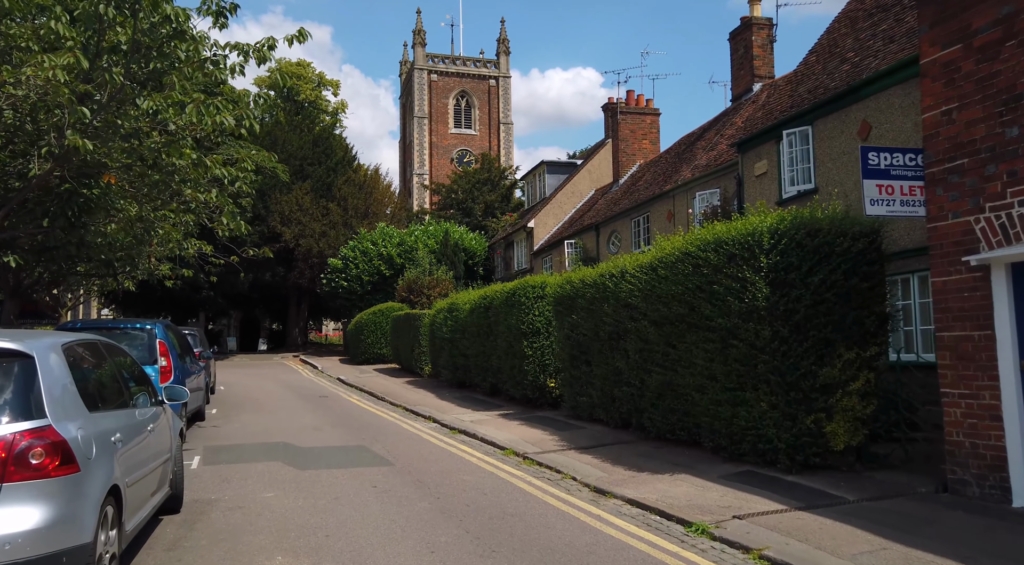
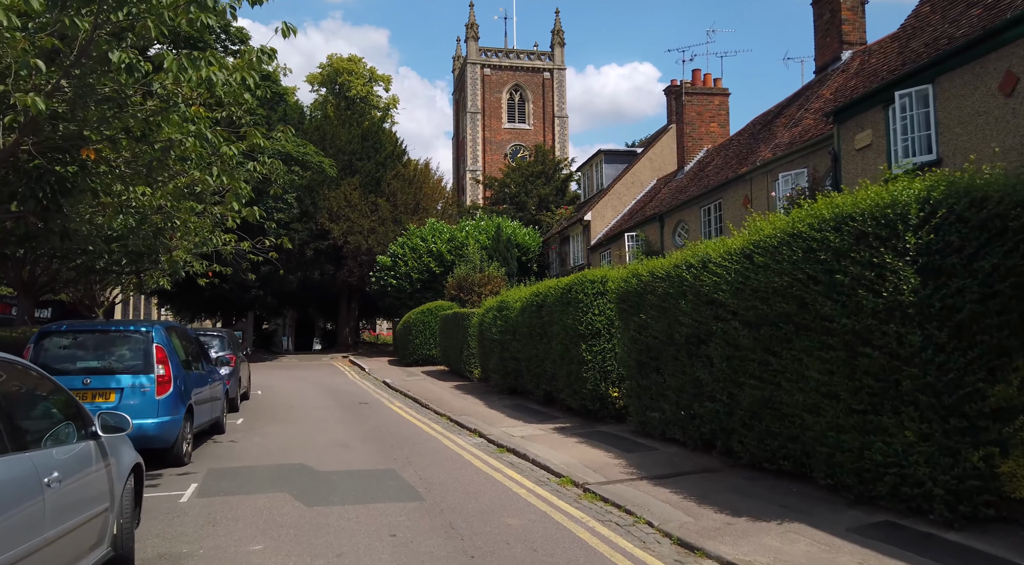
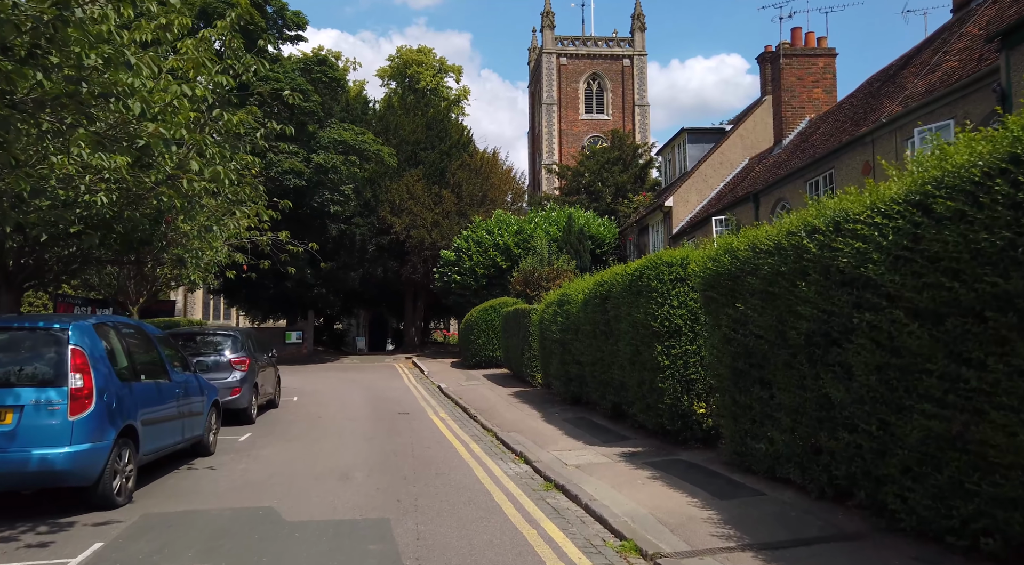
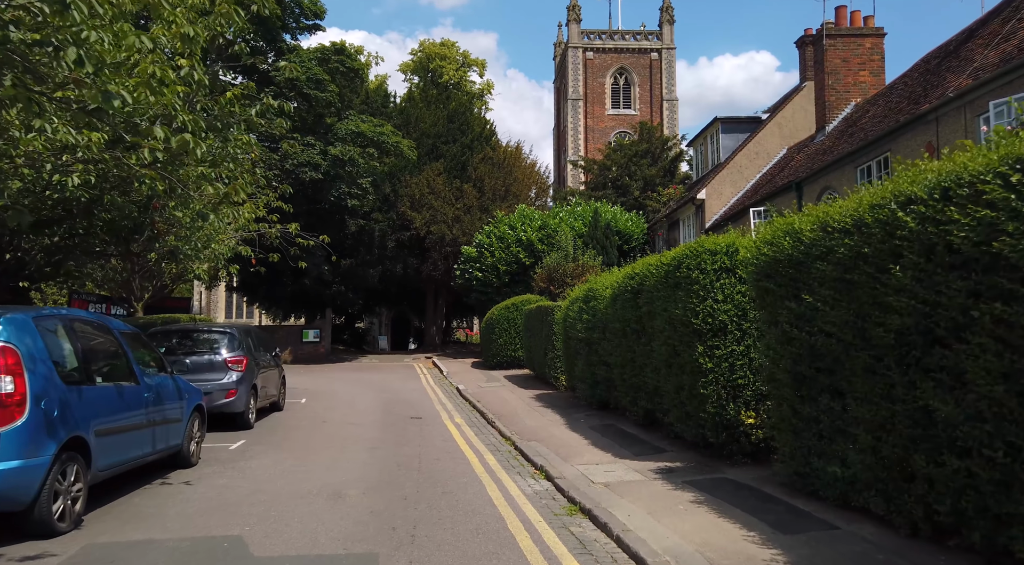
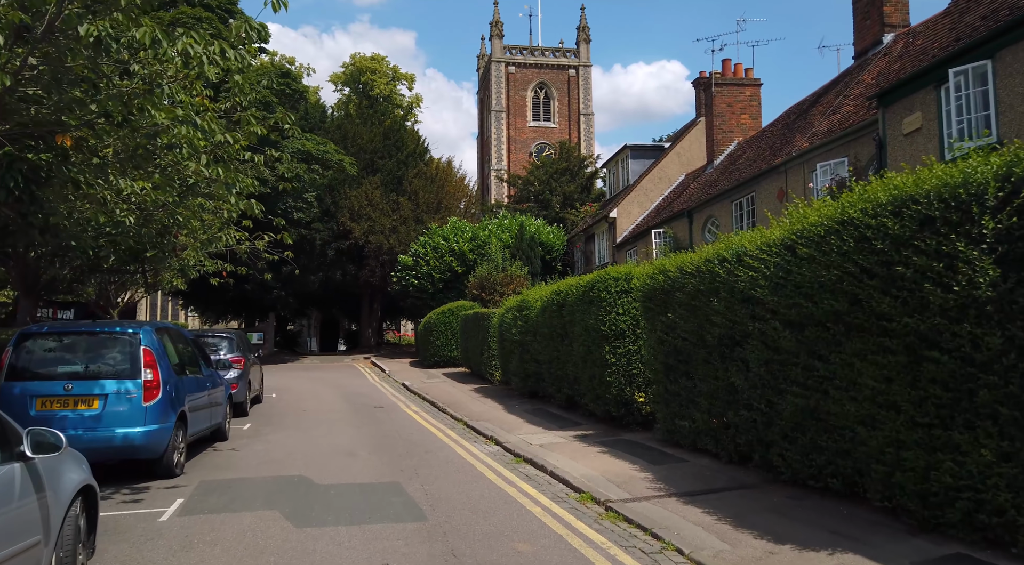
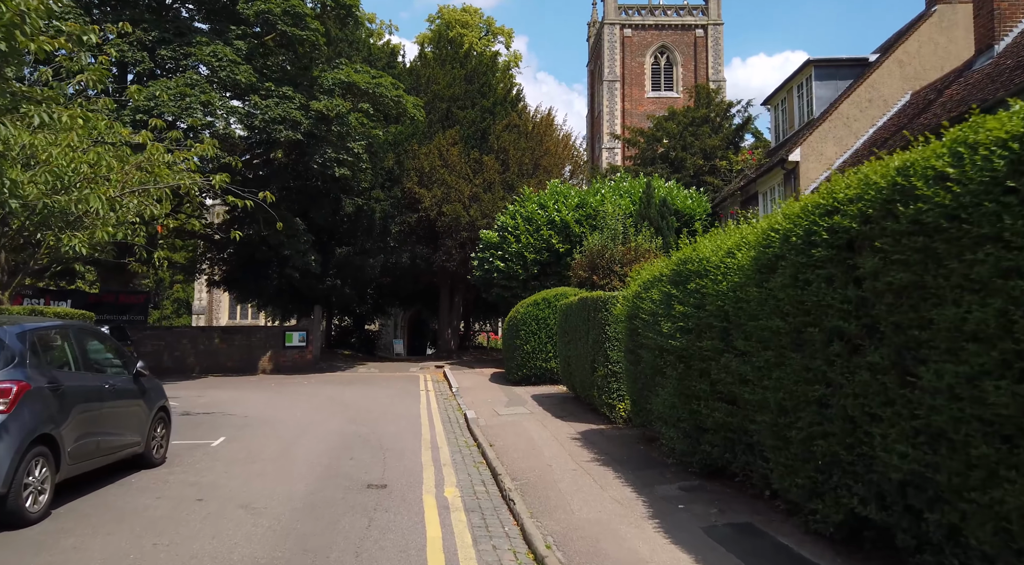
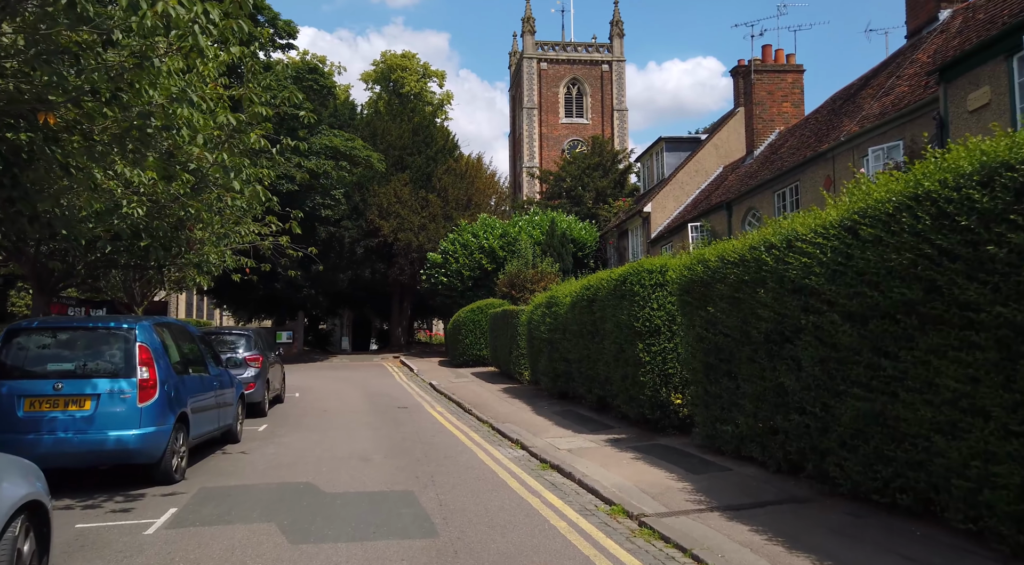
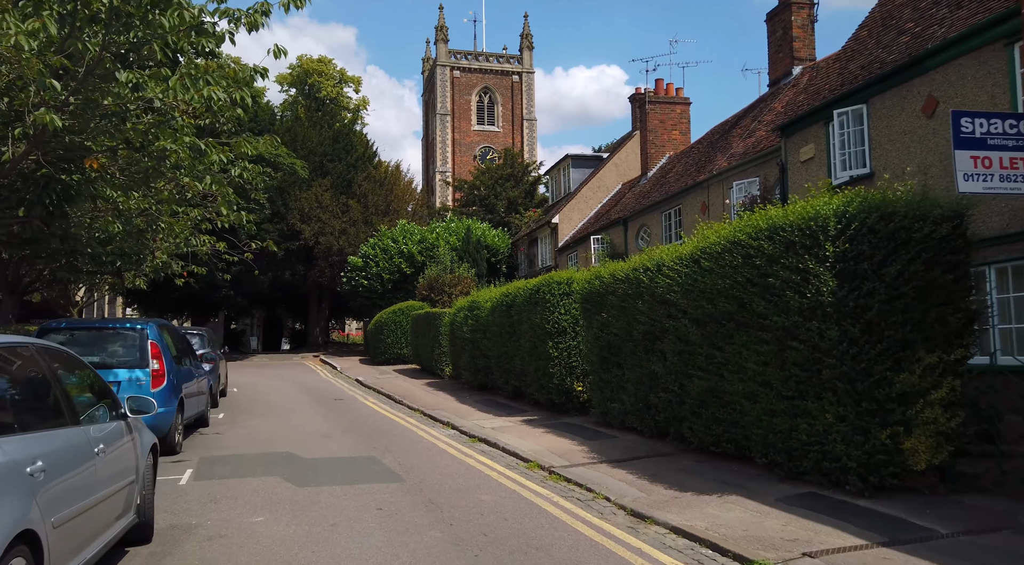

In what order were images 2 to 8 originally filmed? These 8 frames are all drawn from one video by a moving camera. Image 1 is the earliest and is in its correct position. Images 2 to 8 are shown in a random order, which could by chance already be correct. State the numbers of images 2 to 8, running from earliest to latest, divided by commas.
8, 2, 5, 7, 3, 4, 6
